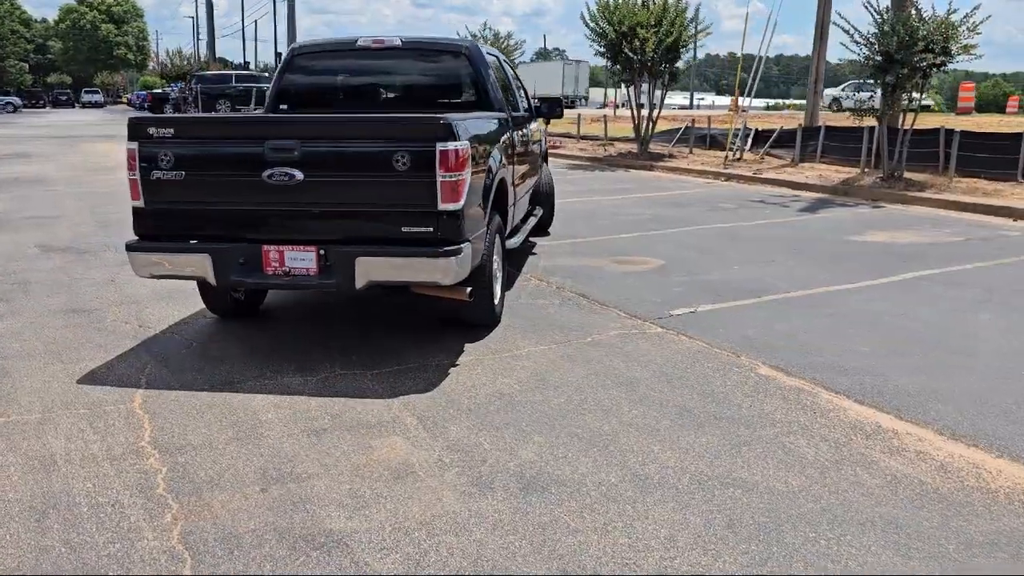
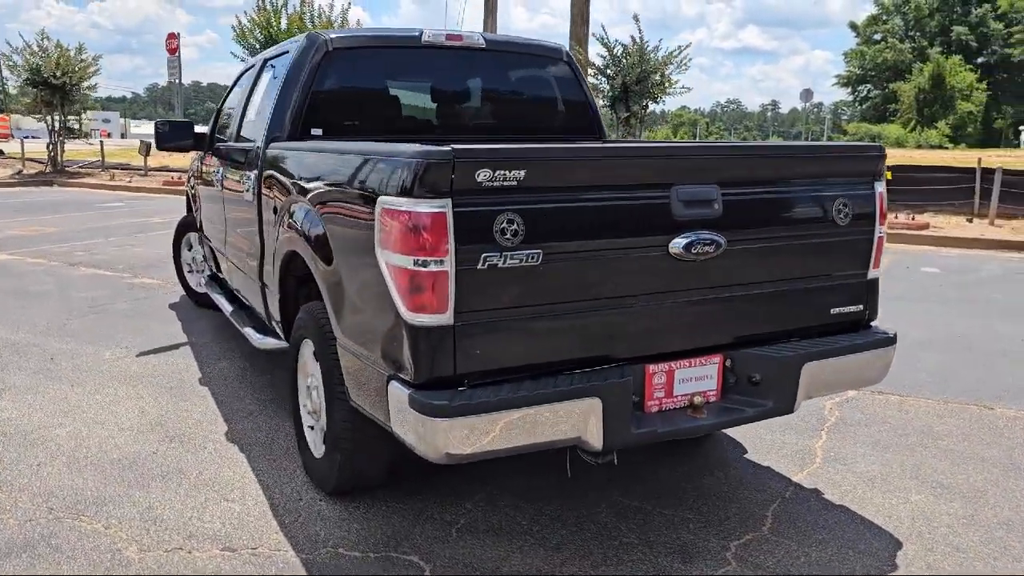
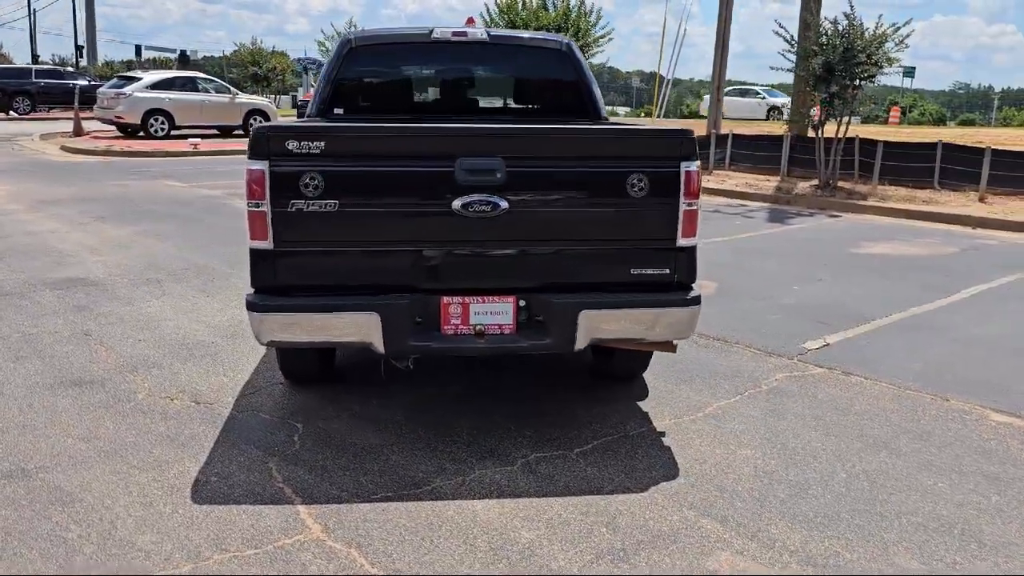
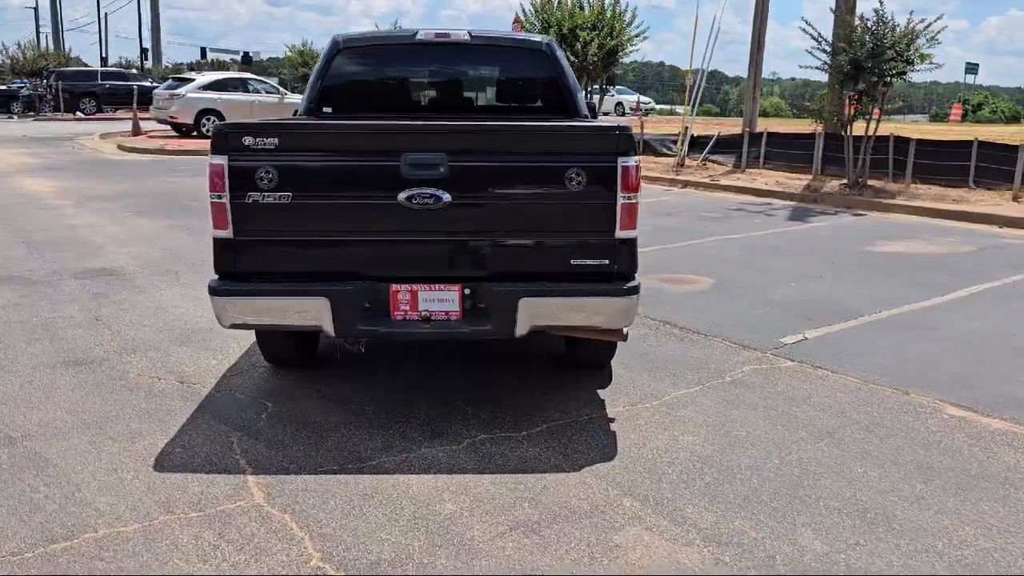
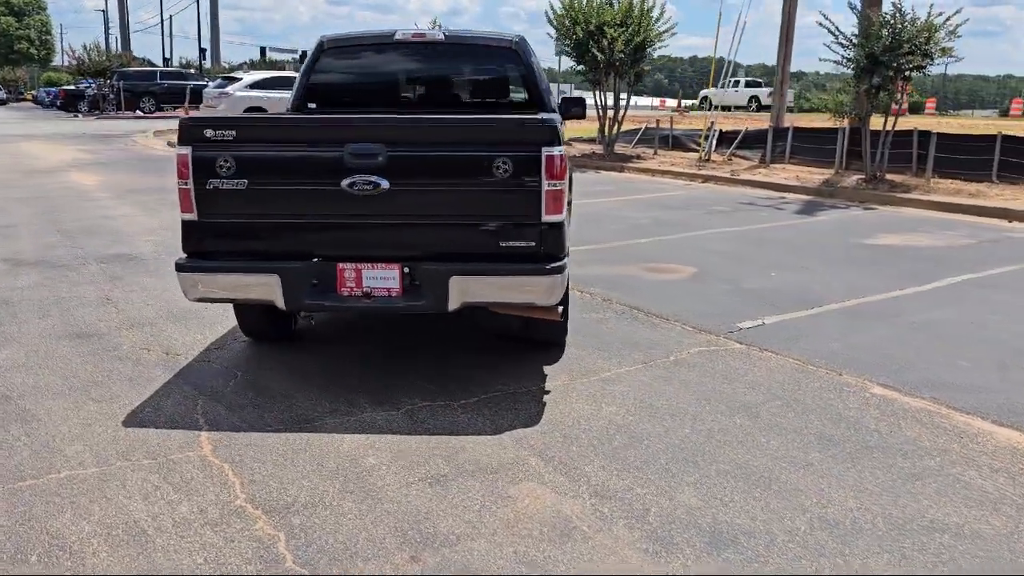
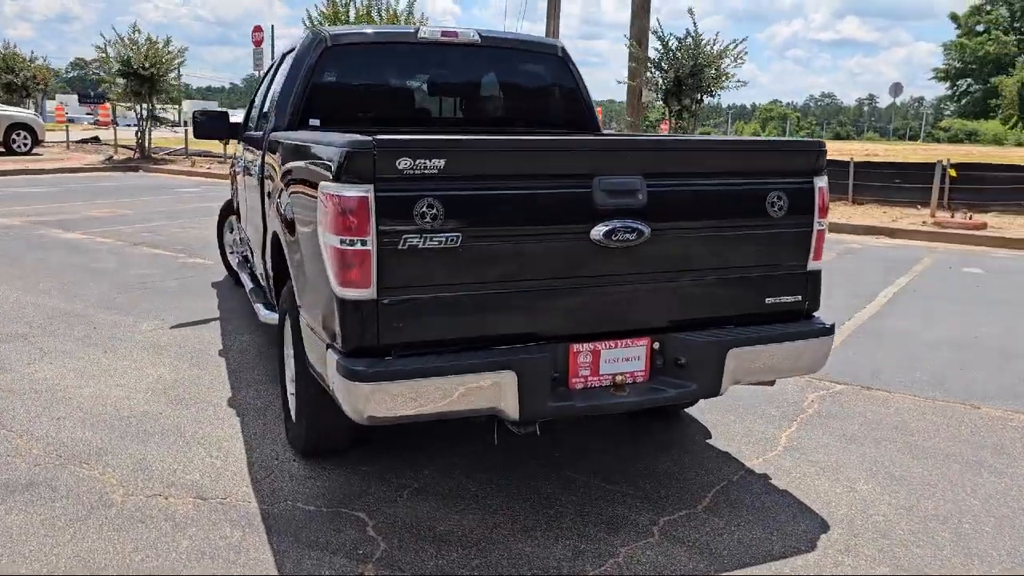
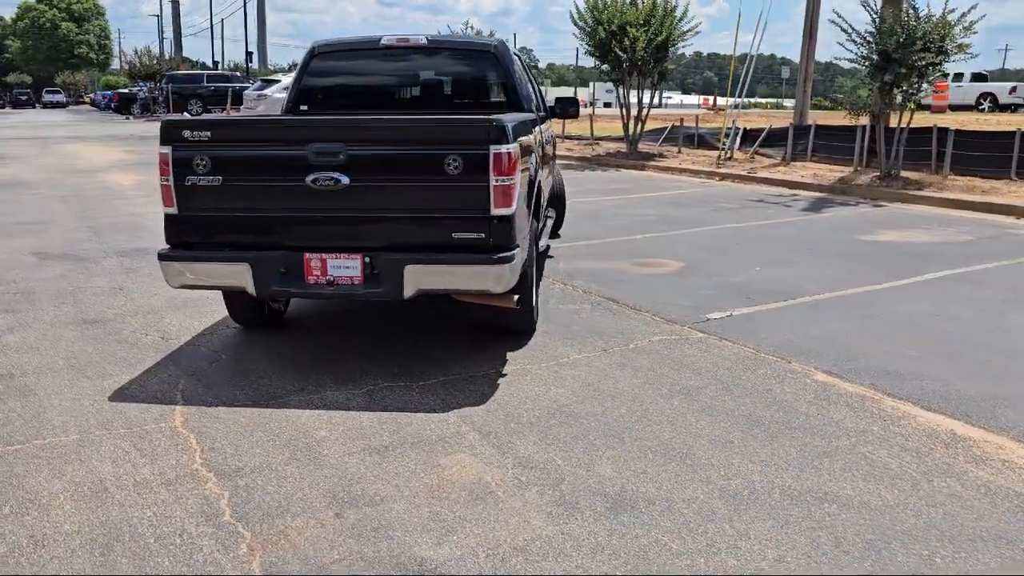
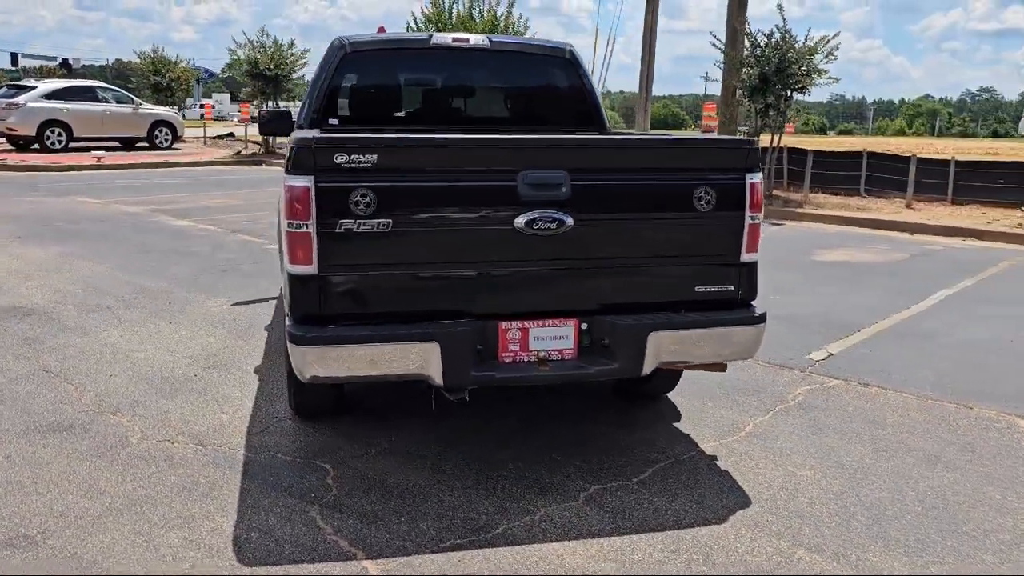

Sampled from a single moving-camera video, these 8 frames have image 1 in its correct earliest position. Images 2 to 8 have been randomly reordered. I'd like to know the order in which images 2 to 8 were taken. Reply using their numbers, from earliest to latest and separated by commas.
7, 5, 4, 3, 8, 6, 2
